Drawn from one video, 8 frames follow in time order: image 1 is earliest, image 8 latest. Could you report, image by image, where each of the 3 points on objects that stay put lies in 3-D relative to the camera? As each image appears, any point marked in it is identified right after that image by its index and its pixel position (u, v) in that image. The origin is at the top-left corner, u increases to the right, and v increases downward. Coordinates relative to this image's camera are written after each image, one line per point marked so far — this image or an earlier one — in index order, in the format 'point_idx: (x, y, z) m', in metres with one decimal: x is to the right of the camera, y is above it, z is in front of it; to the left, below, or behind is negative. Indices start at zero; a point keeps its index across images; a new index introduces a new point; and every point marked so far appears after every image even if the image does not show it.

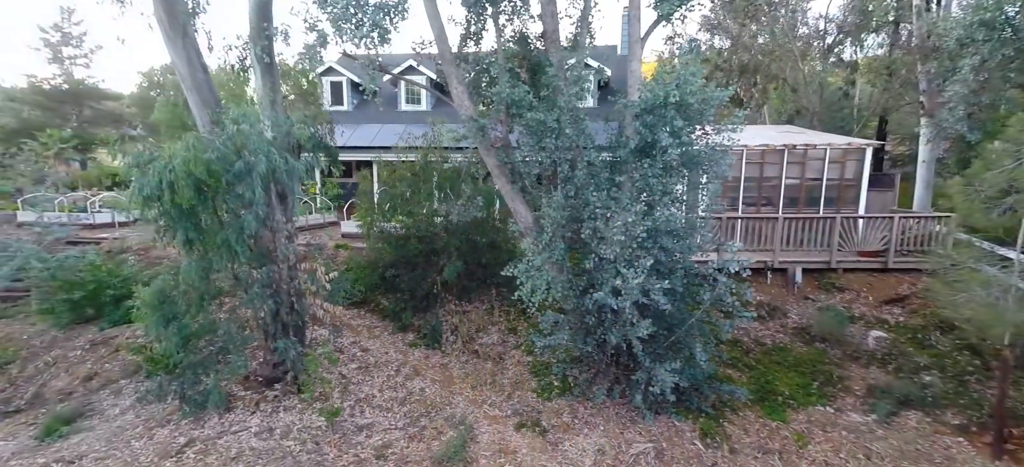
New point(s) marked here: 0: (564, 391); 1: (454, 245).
0: (+0.7, -2.1, +6.2) m
1: (-1.0, -0.2, +7.9) m
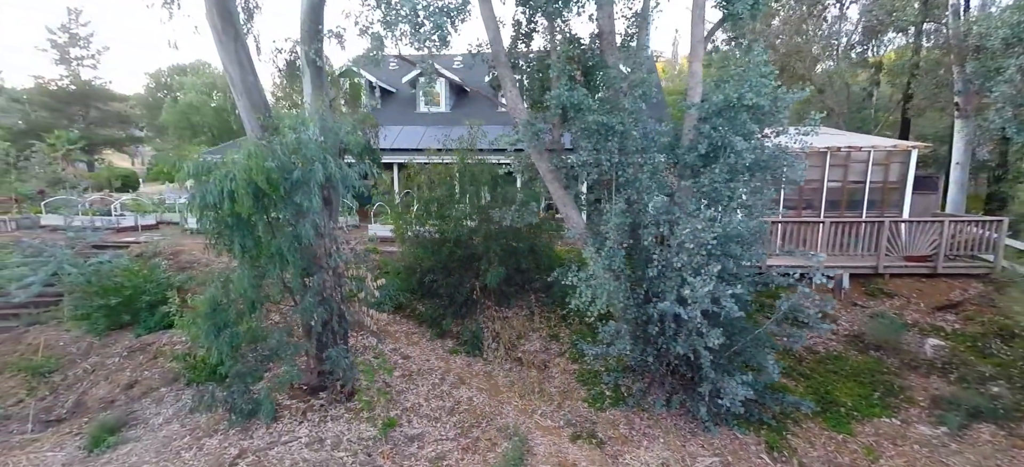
0: (+1.4, -2.2, +6.1) m
1: (-0.3, -0.3, +7.8) m
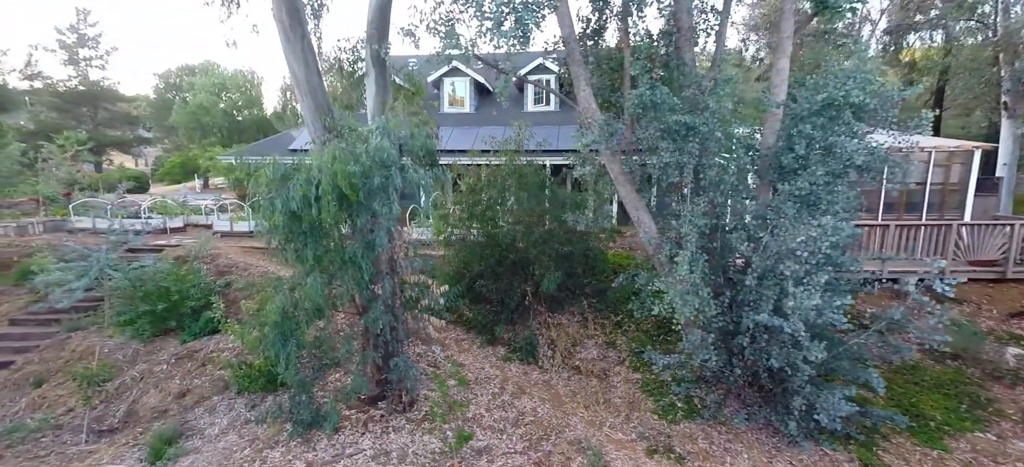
0: (+2.2, -2.2, +5.8) m
1: (+0.6, -0.3, +7.5) m
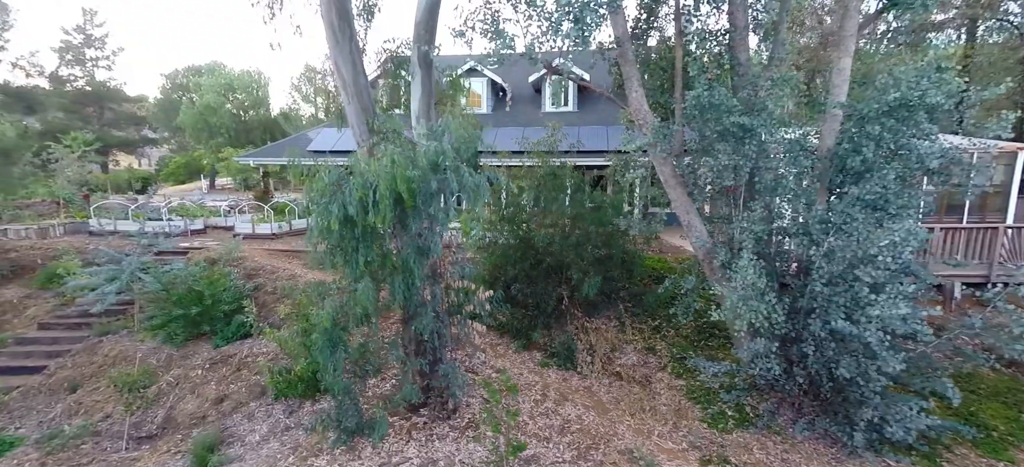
0: (+2.8, -2.3, +5.7) m
1: (+1.2, -0.4, +7.4) m
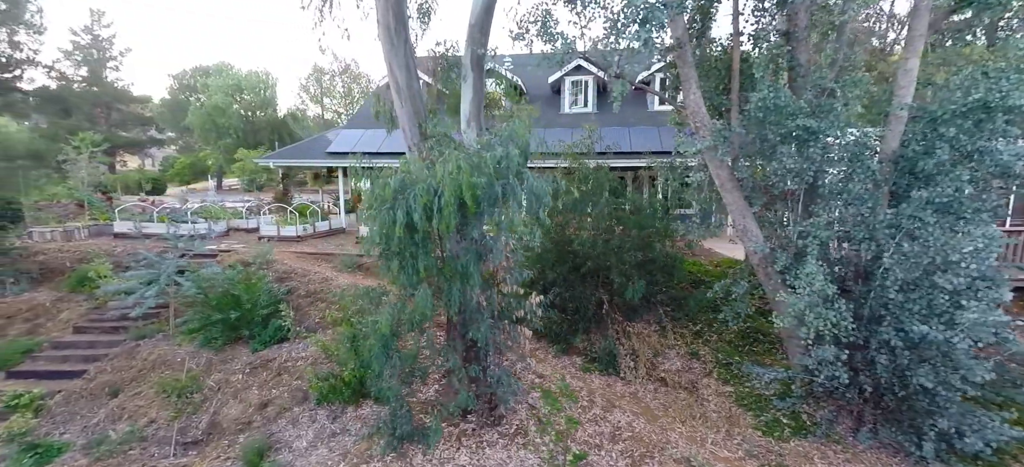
0: (+3.4, -2.4, +5.6) m
1: (+1.8, -0.4, +7.3) m
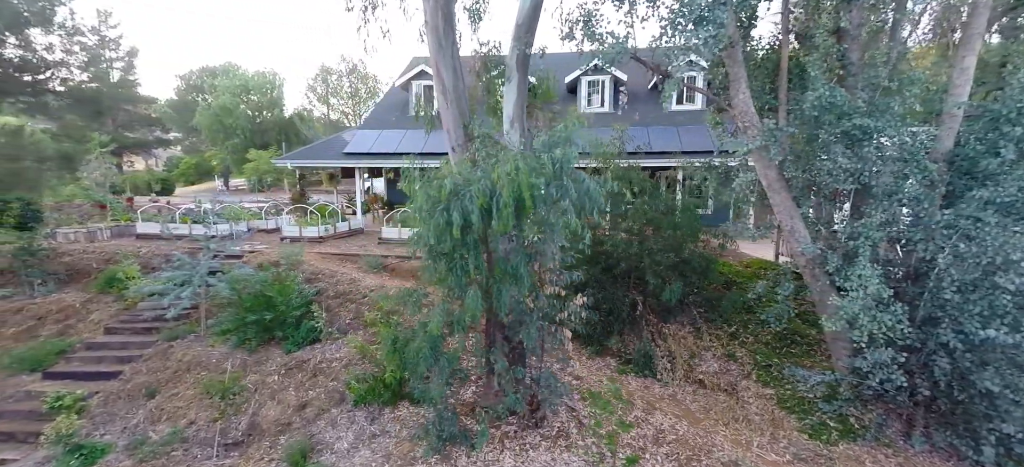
0: (+4.0, -2.4, +5.5) m
1: (+2.3, -0.4, +7.3) m
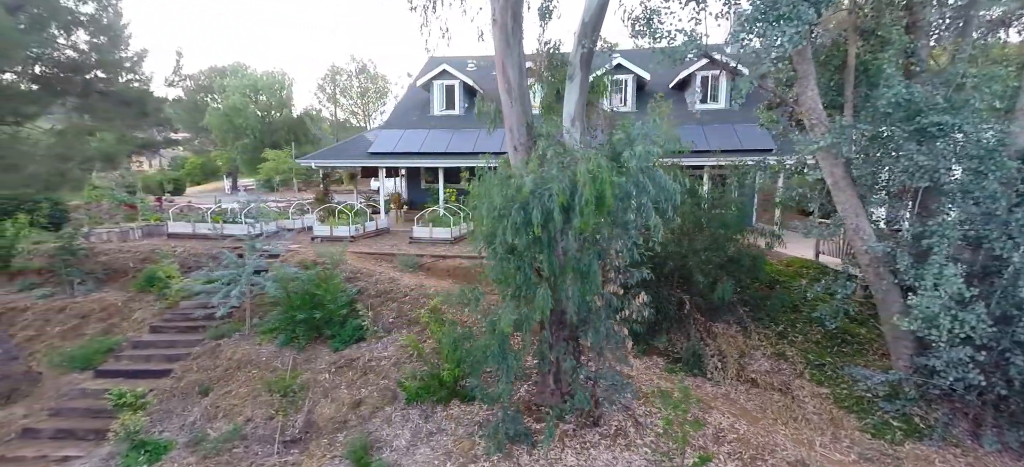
0: (+4.7, -2.3, +5.5) m
1: (+3.1, -0.4, +7.2) m
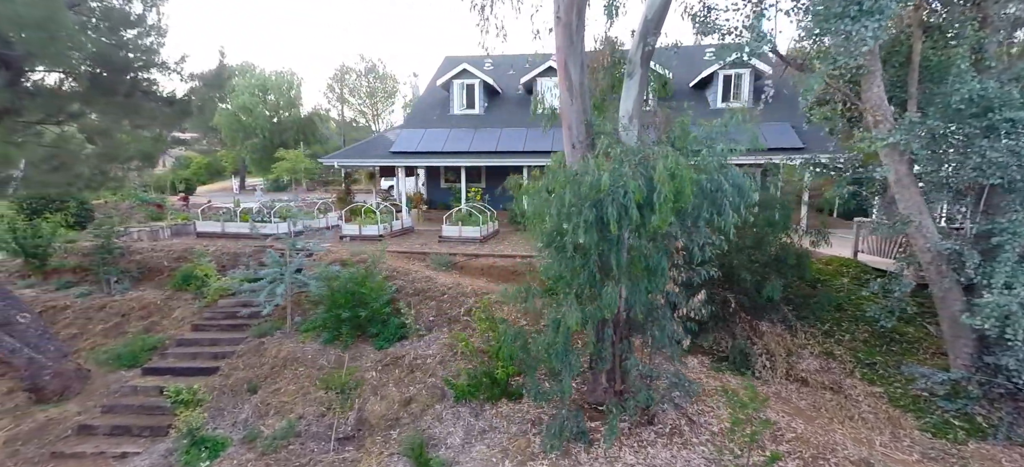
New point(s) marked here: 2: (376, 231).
0: (+5.4, -2.3, +5.4) m
1: (+3.8, -0.4, +7.2) m
2: (-3.8, +0.1, +13.0) m
